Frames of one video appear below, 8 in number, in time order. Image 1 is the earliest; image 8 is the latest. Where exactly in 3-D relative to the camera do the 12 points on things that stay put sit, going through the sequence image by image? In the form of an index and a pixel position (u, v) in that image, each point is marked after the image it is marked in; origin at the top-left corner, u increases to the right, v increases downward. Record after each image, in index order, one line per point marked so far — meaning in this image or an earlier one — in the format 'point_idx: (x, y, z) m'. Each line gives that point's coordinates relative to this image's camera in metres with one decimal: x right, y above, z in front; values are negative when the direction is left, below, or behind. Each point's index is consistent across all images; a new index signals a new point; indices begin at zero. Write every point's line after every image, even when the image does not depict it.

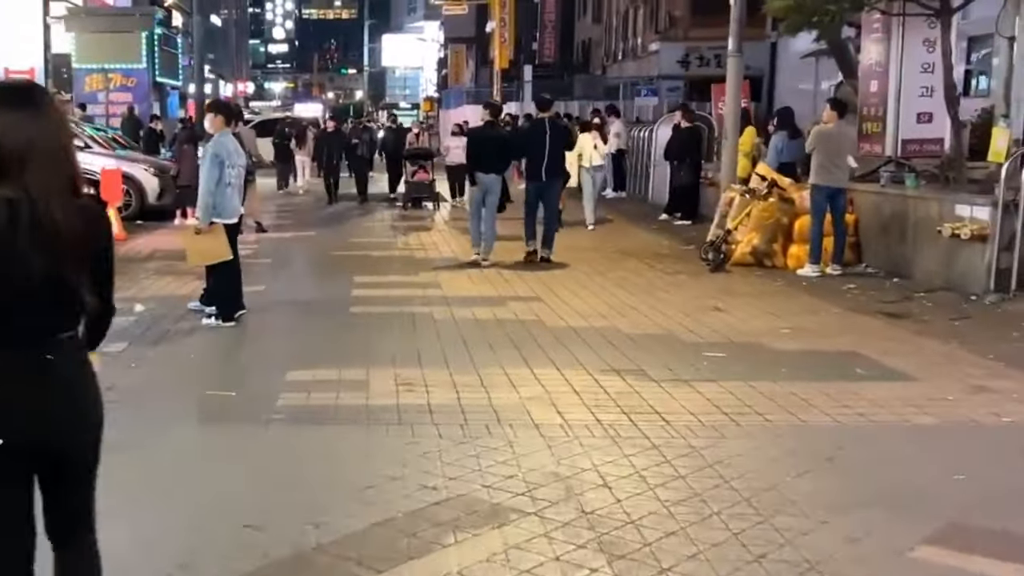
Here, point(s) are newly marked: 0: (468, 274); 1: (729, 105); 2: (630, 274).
0: (-0.4, +0.1, +13.2) m
1: (+2.2, +1.8, +15.0) m
2: (+1.0, +0.1, +13.1) m
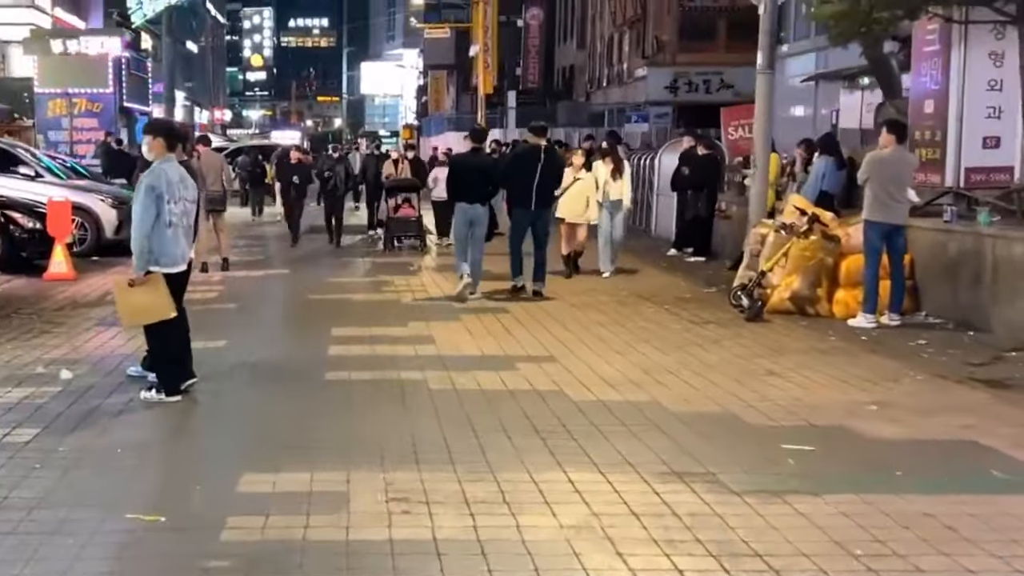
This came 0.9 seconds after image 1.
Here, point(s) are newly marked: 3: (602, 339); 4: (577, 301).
0: (-0.4, -0.3, +11.3) m
1: (+2.2, +1.4, +13.2) m
2: (+1.1, -0.3, +11.3) m
3: (+0.6, -0.4, +10.3) m
4: (+0.6, -0.2, +13.0) m
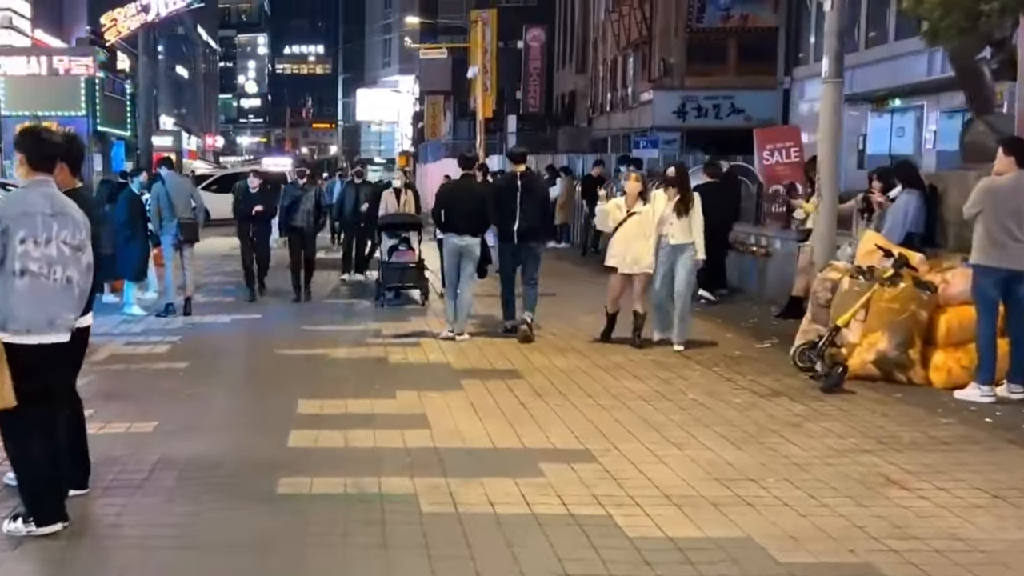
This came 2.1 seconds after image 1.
0: (-0.3, -0.7, +8.9) m
1: (+2.3, +1.0, +10.8) m
2: (+1.2, -0.7, +8.9) m
3: (+0.7, -0.7, +7.9) m
4: (+0.7, -0.6, +10.6) m
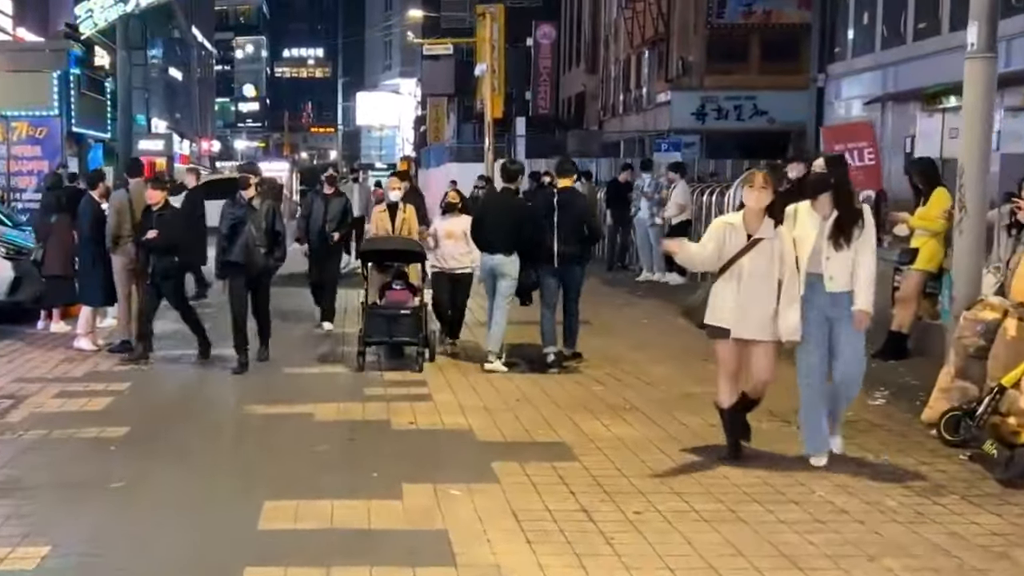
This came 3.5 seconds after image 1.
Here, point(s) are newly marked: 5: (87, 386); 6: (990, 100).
0: (0.0, -0.9, +6.3) m
1: (+2.5, +0.8, +8.2) m
2: (+1.4, -0.9, +6.2) m
3: (+1.0, -0.9, +5.3) m
4: (+0.9, -0.8, +8.0) m
5: (-2.9, -0.7, +10.1) m
6: (+2.8, +1.1, +8.8) m
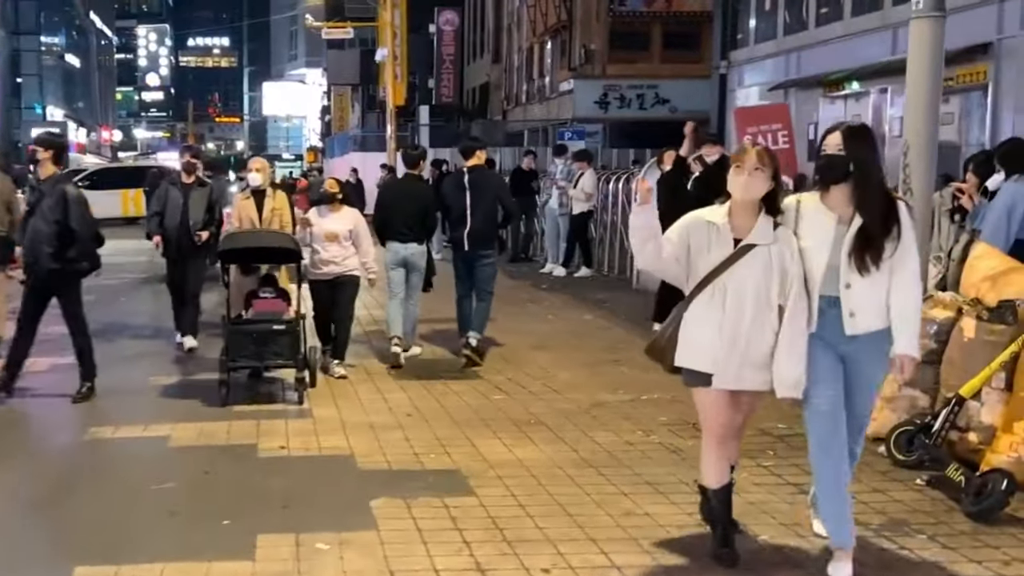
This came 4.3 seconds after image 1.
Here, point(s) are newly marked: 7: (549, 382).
0: (-0.4, -0.9, +5.1) m
1: (+2.0, +0.8, +7.2) m
2: (+1.0, -0.9, +5.1) m
3: (+0.6, -1.0, +4.2) m
4: (+0.4, -0.8, +6.9) m
5: (-3.5, -0.7, +8.7) m
6: (+2.2, +1.1, +7.8) m
7: (+0.2, -0.7, +10.3) m
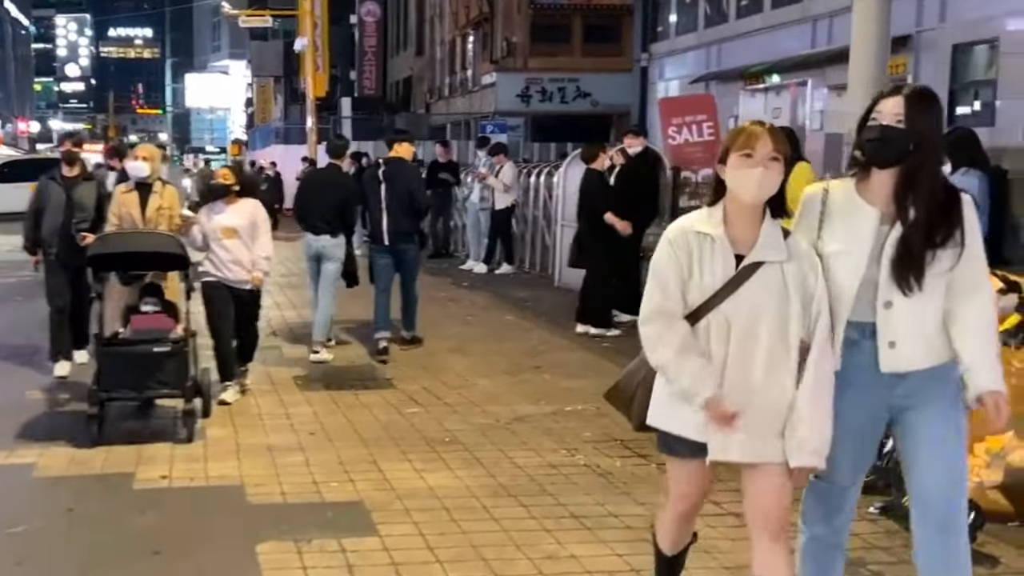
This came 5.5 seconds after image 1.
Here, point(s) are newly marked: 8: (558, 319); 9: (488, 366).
0: (-0.7, -0.9, +4.4) m
1: (+1.6, +0.8, +6.5) m
2: (+0.7, -0.9, +4.5) m
3: (+0.4, -1.0, +3.5) m
4: (0.0, -0.9, +6.2) m
5: (-4.0, -0.8, +7.8) m
6: (+1.8, +1.1, +7.2) m
7: (-0.3, -0.7, +9.6) m
8: (+0.4, -0.3, +14.7) m
9: (-0.2, -0.6, +11.0) m
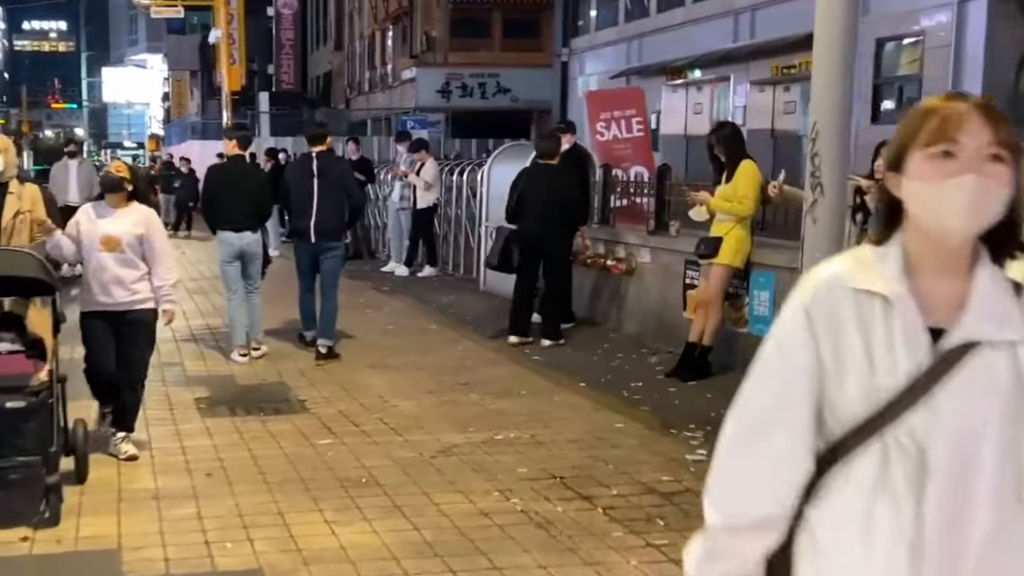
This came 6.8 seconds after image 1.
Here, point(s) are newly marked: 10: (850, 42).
0: (-0.9, -1.0, +3.5) m
1: (+1.3, +0.7, +5.7) m
2: (+0.5, -1.0, +3.6) m
3: (+0.3, -1.1, +2.6) m
4: (-0.2, -0.9, +5.3) m
5: (-4.3, -0.9, +6.7) m
6: (+1.5, +1.0, +6.4) m
7: (-0.7, -0.8, +8.7) m
8: (-0.3, -0.4, +13.8) m
9: (-0.7, -0.7, +10.0) m
10: (+1.4, +1.1, +6.4) m
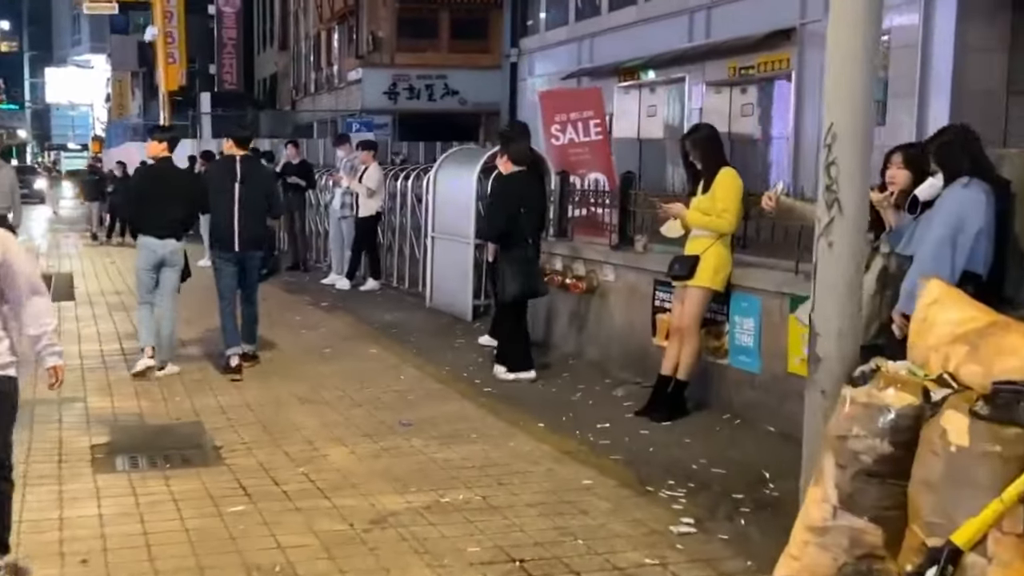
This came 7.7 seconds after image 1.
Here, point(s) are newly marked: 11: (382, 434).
0: (-1.0, -1.2, +2.2) m
1: (+1.1, +0.5, +4.5) m
2: (+0.5, -1.2, +2.4) m
3: (+0.2, -1.2, +1.3) m
4: (-0.3, -1.1, +4.0) m
5: (-4.5, -1.0, +5.3) m
6: (+1.3, +0.9, +5.2) m
7: (-1.0, -0.9, +7.4) m
8: (-0.7, -0.5, +12.5) m
9: (-1.0, -0.8, +8.7) m
10: (+1.3, +0.9, +5.2) m
11: (-0.7, -0.8, +8.6) m
